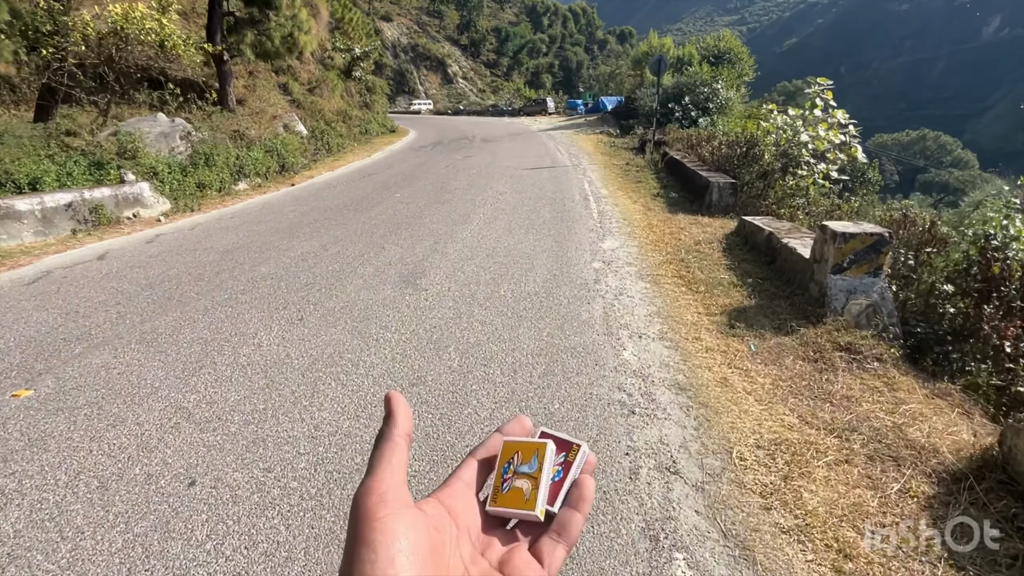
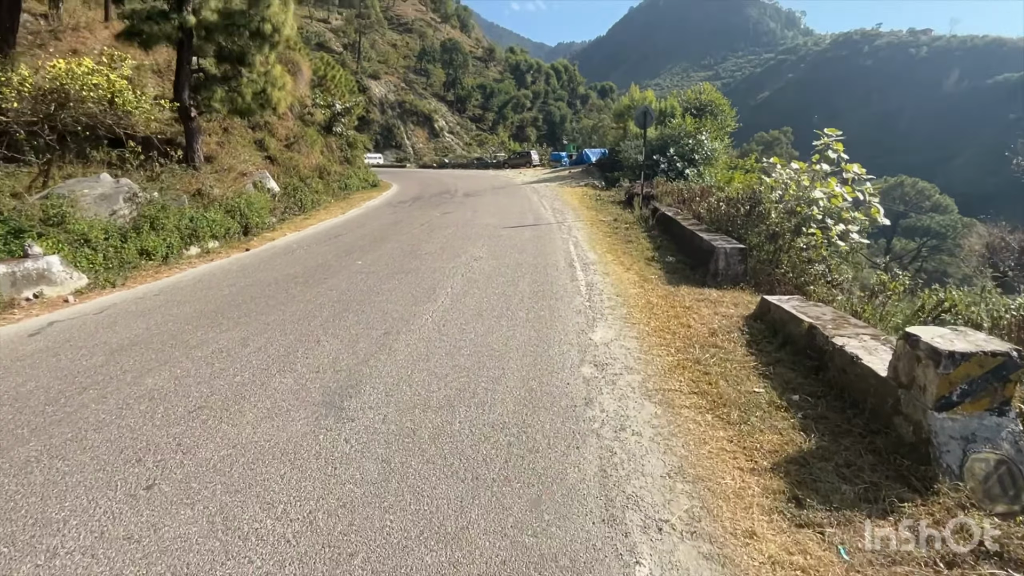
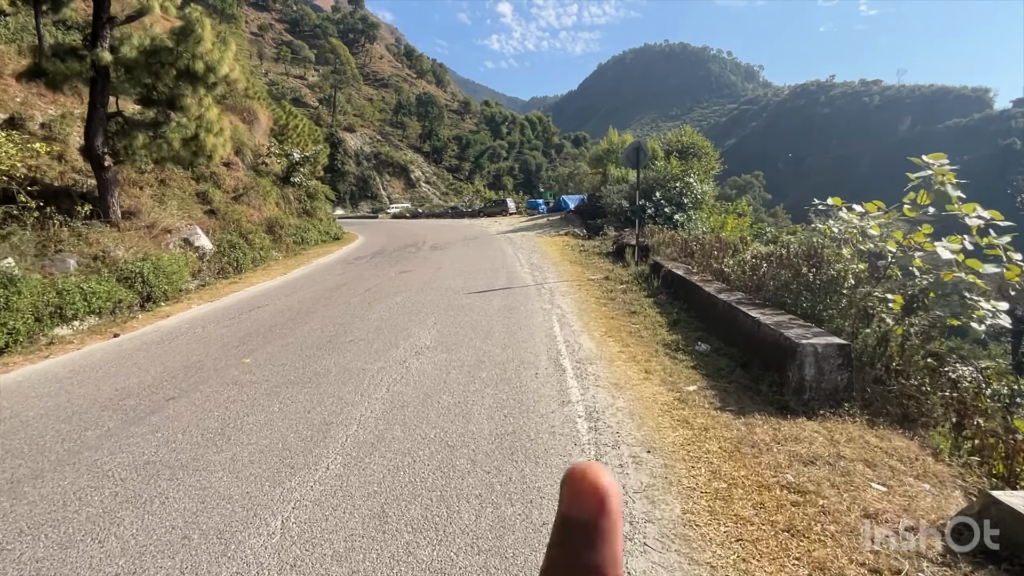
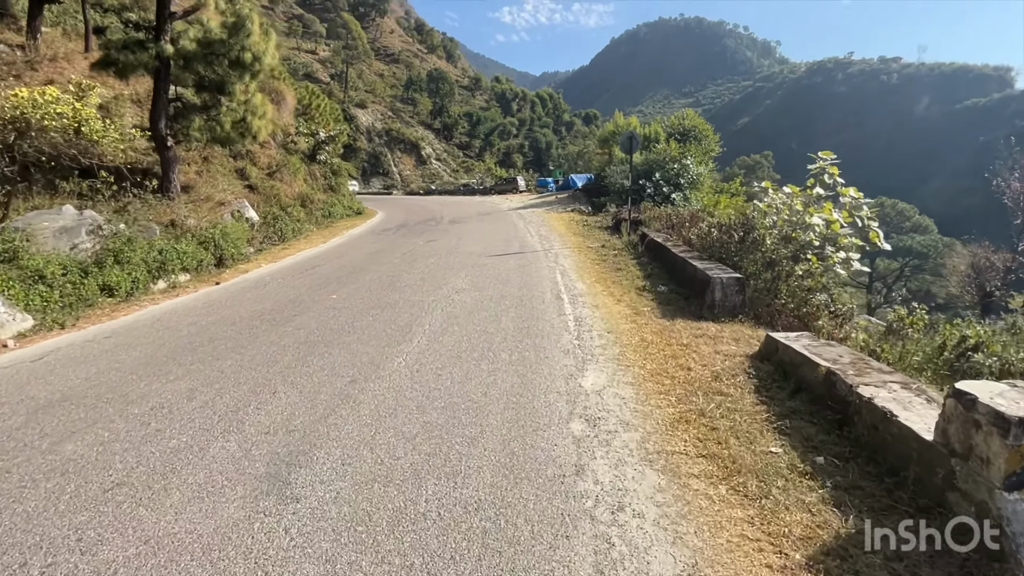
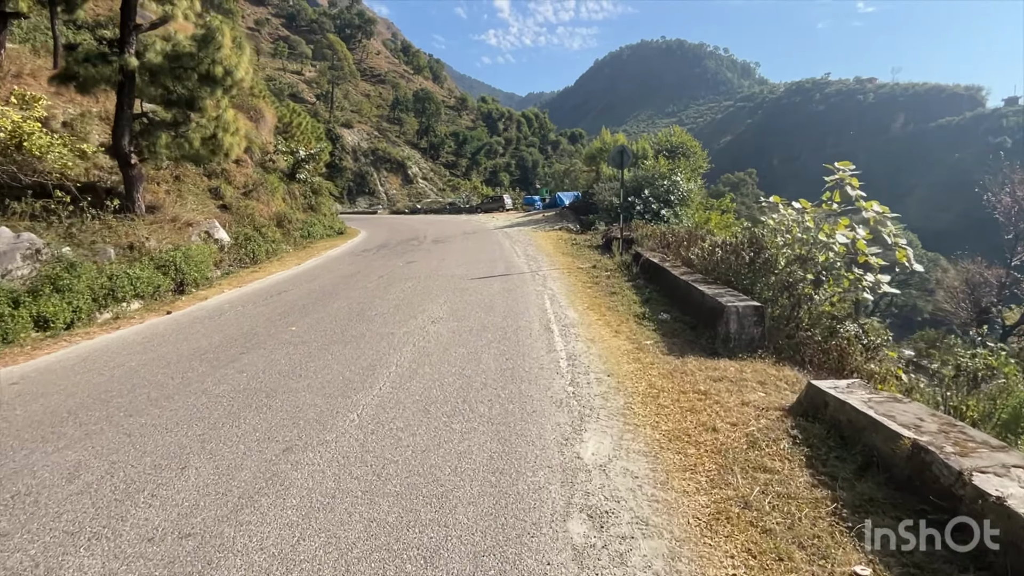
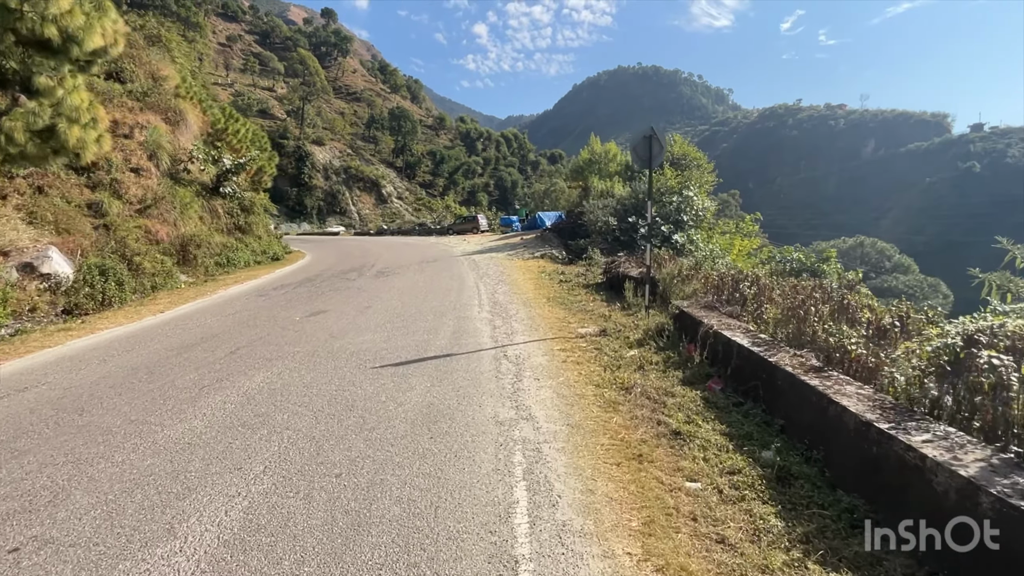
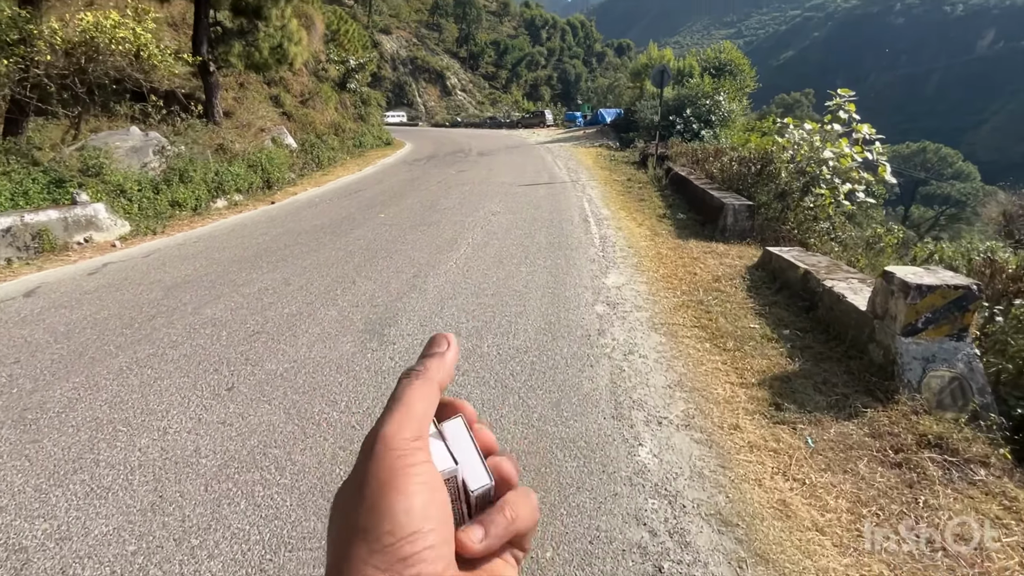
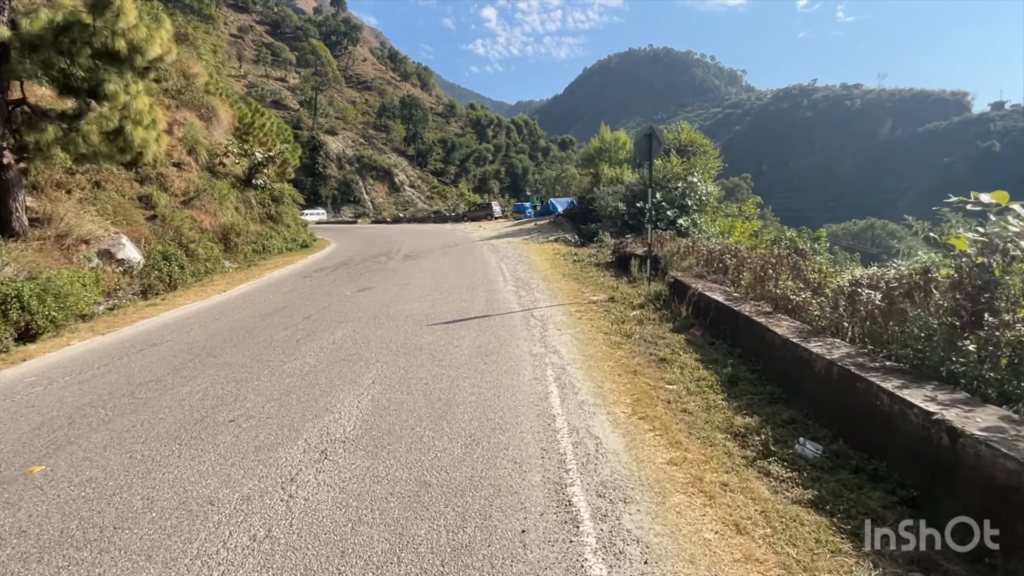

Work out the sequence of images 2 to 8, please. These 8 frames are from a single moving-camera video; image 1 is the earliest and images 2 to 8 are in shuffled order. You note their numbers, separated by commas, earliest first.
7, 2, 4, 5, 3, 8, 6
